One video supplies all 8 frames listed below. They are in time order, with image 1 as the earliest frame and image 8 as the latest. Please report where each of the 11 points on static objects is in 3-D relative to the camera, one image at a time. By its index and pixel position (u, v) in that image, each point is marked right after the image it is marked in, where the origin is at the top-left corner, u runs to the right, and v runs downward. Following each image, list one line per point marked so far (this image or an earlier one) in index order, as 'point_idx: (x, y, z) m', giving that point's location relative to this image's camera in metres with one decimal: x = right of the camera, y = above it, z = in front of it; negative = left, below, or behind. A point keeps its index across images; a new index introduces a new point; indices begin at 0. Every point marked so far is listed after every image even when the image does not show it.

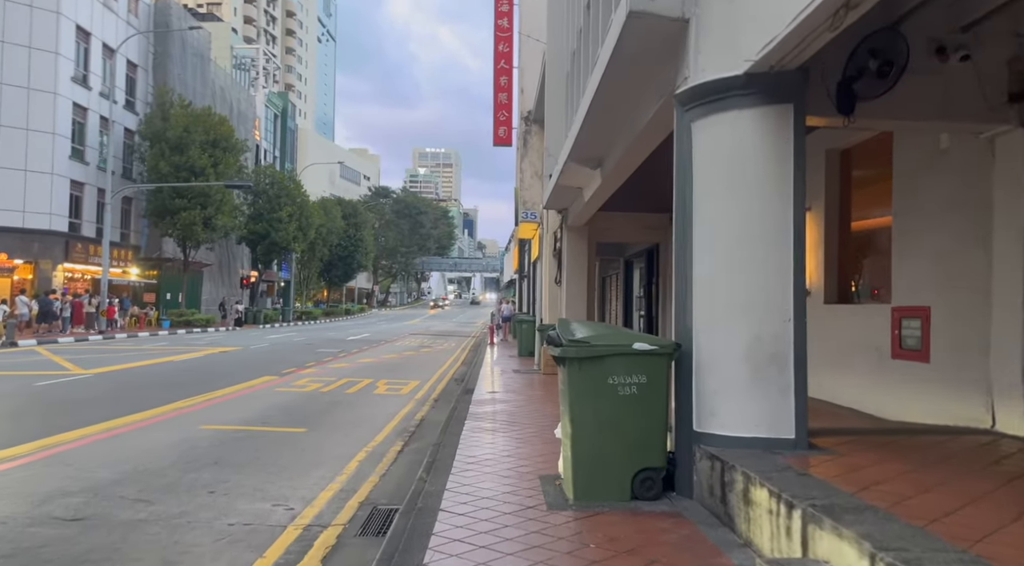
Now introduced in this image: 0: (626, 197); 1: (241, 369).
0: (+2.3, +1.8, +14.4) m
1: (-6.7, -2.1, +17.9) m
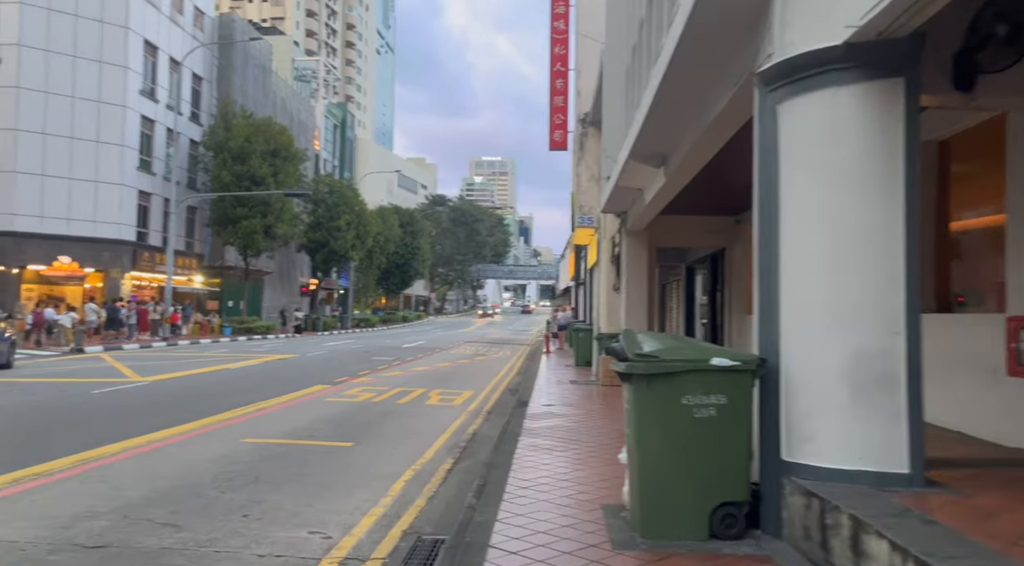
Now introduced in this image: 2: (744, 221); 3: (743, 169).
0: (+3.4, +1.6, +13.6) m
1: (-5.3, -2.3, +17.7) m
2: (+4.8, +1.3, +14.9) m
3: (+3.7, +1.8, +11.4) m
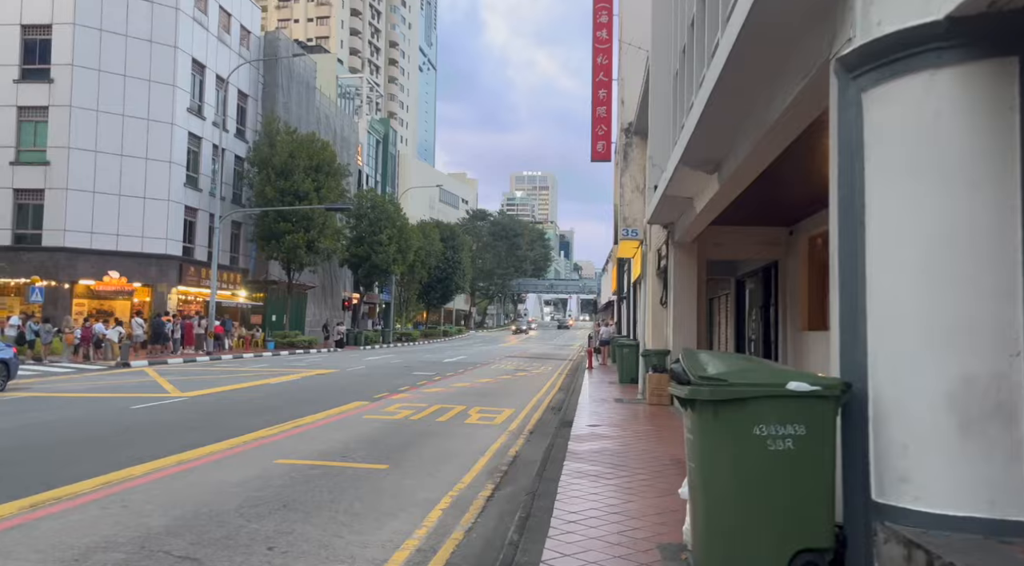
0: (+4.2, +1.4, +12.9) m
1: (-4.3, -2.7, +17.4) m
2: (+5.7, +1.0, +14.1) m
3: (+4.3, +1.6, +10.7) m
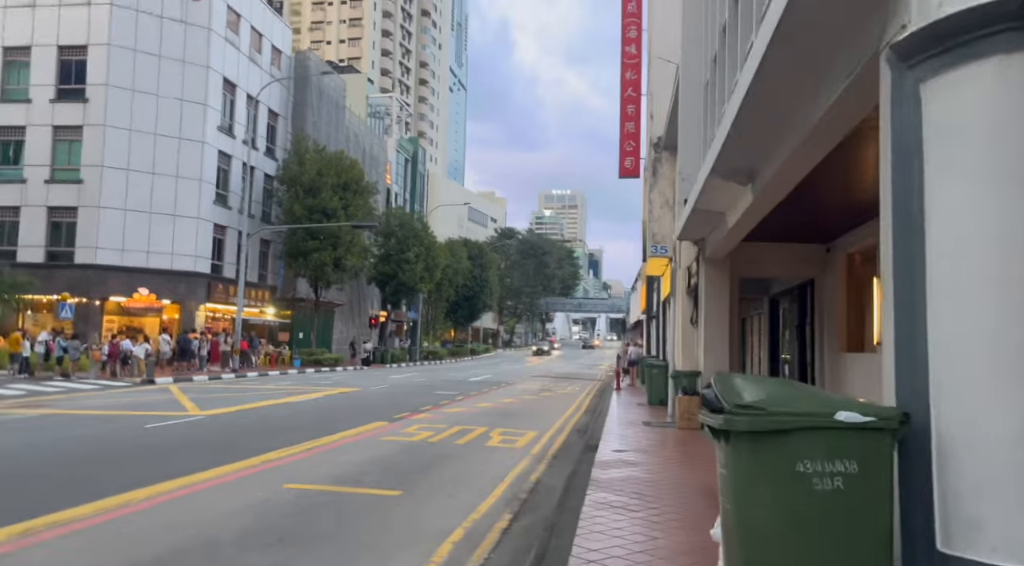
0: (+4.6, +1.1, +12.4) m
1: (-3.7, -3.1, +17.1) m
2: (+6.1, +0.7, +13.5) m
3: (+4.6, +1.4, +10.1) m
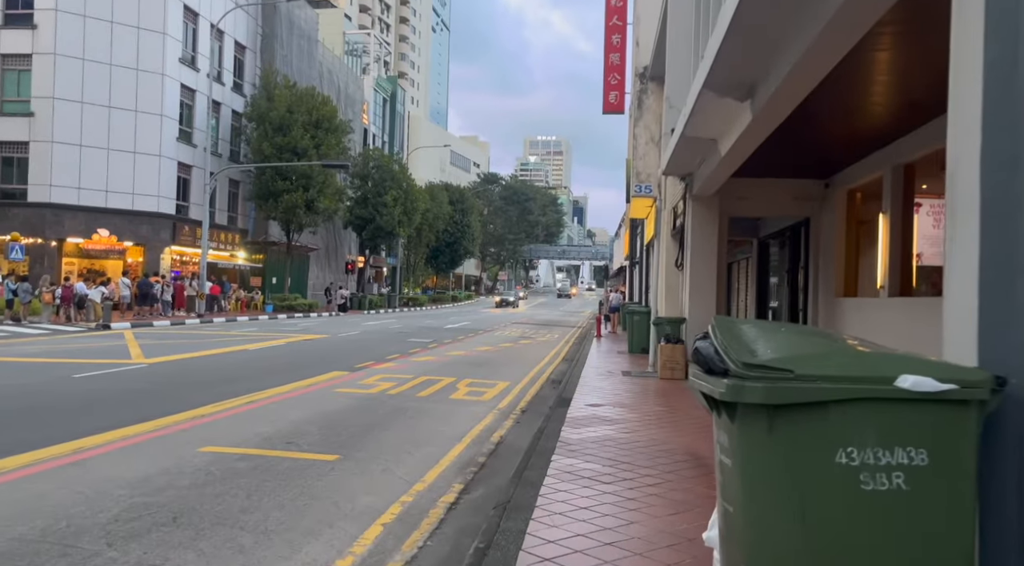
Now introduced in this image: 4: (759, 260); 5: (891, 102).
0: (+4.1, +2.0, +11.1) m
1: (-4.4, -1.7, +16.0) m
2: (+5.6, +1.7, +12.3) m
3: (+4.2, +2.2, +8.9) m
4: (+6.2, +0.6, +17.9) m
5: (+4.3, +2.2, +8.4) m
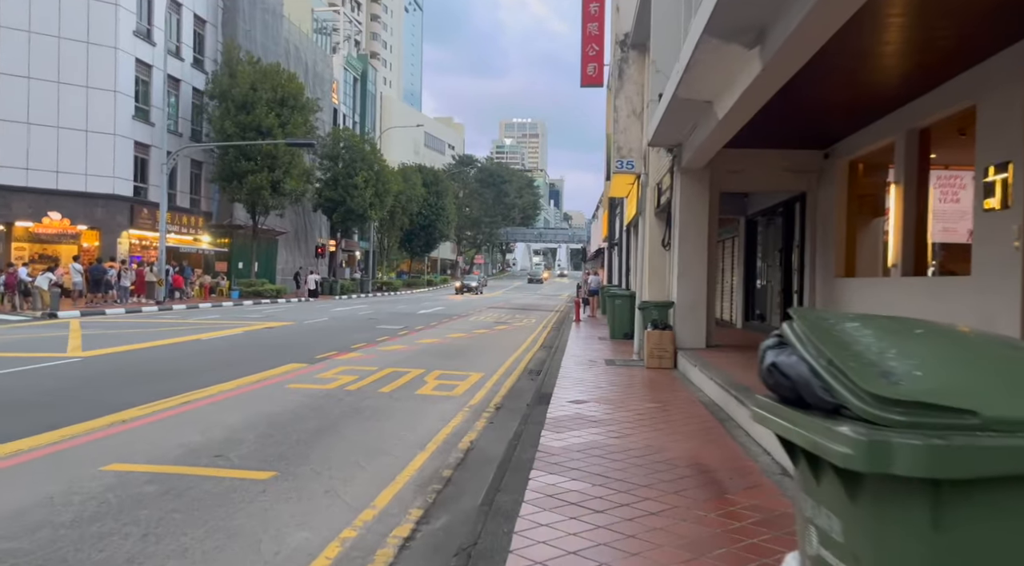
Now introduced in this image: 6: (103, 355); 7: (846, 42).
0: (+3.7, +2.3, +10.1) m
1: (-4.9, -1.4, +14.7) m
2: (+5.2, +2.0, +11.3) m
3: (+3.8, +2.4, +7.8) m
4: (+5.6, +1.0, +17.0) m
5: (+4.0, +2.4, +7.3) m
6: (-7.5, -1.3, +13.2) m
7: (+3.6, +2.4, +7.5) m
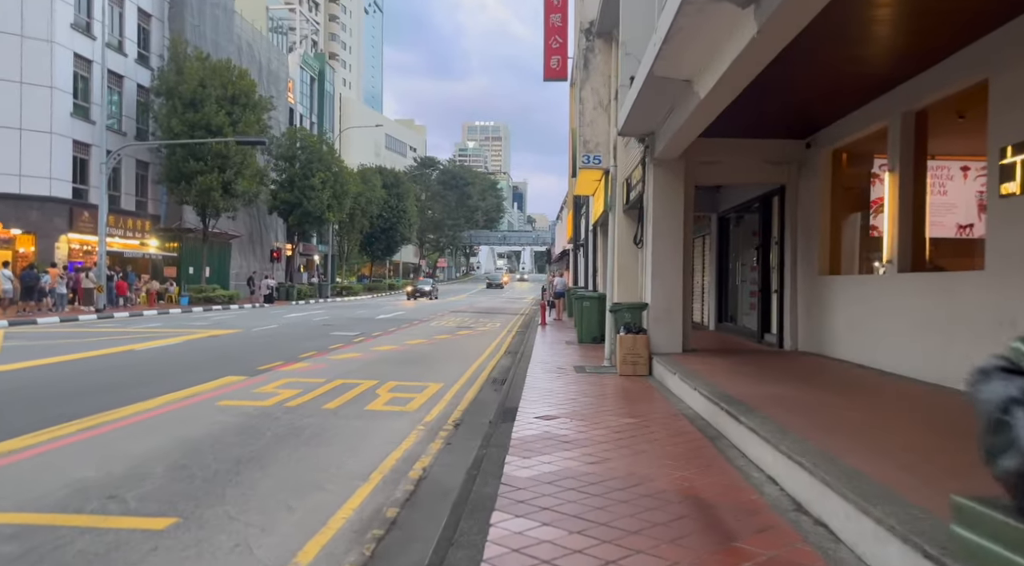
0: (+3.1, +2.3, +9.3) m
1: (-5.6, -1.5, +13.5) m
2: (+4.6, +2.1, +10.6) m
3: (+3.4, +2.4, +7.0) m
4: (+4.7, +1.0, +16.3) m
5: (+3.6, +2.4, +6.6) m
6: (-8.2, -1.4, +11.8) m
7: (+3.2, +2.4, +6.7) m
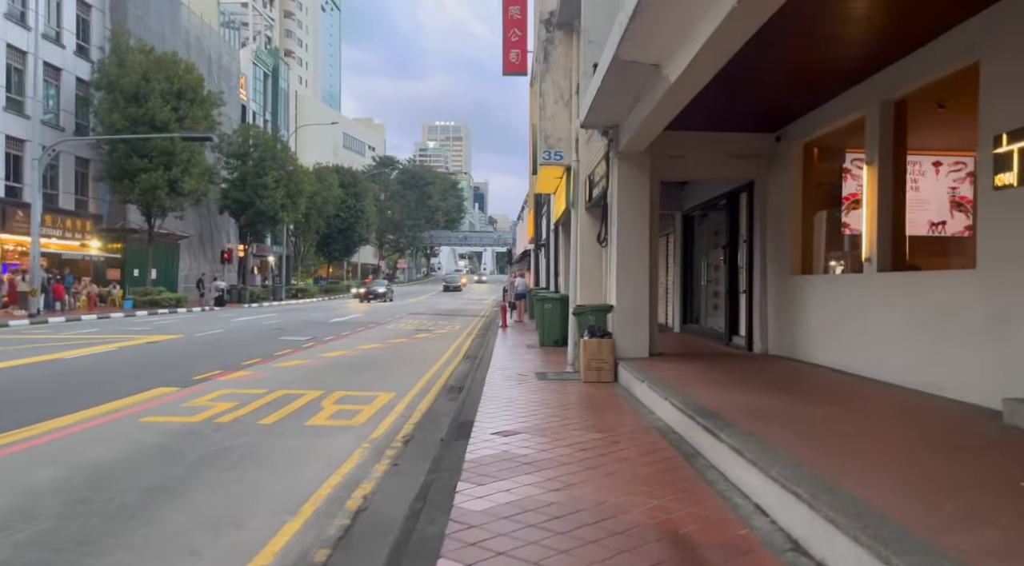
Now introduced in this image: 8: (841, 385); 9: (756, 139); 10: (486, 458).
0: (+2.6, +2.3, +8.7) m
1: (-6.4, -1.5, +12.4) m
2: (+3.9, +2.1, +10.1) m
3: (+3.0, +2.4, +6.5) m
4: (+3.8, +1.0, +15.8) m
5: (+3.2, +2.4, +6.1) m
6: (-8.8, -1.5, +10.6) m
7: (+2.8, +2.4, +6.1) m
8: (+3.5, -1.1, +7.7) m
9: (+3.7, +2.1, +10.7) m
10: (-0.2, -1.4, +5.9) m
